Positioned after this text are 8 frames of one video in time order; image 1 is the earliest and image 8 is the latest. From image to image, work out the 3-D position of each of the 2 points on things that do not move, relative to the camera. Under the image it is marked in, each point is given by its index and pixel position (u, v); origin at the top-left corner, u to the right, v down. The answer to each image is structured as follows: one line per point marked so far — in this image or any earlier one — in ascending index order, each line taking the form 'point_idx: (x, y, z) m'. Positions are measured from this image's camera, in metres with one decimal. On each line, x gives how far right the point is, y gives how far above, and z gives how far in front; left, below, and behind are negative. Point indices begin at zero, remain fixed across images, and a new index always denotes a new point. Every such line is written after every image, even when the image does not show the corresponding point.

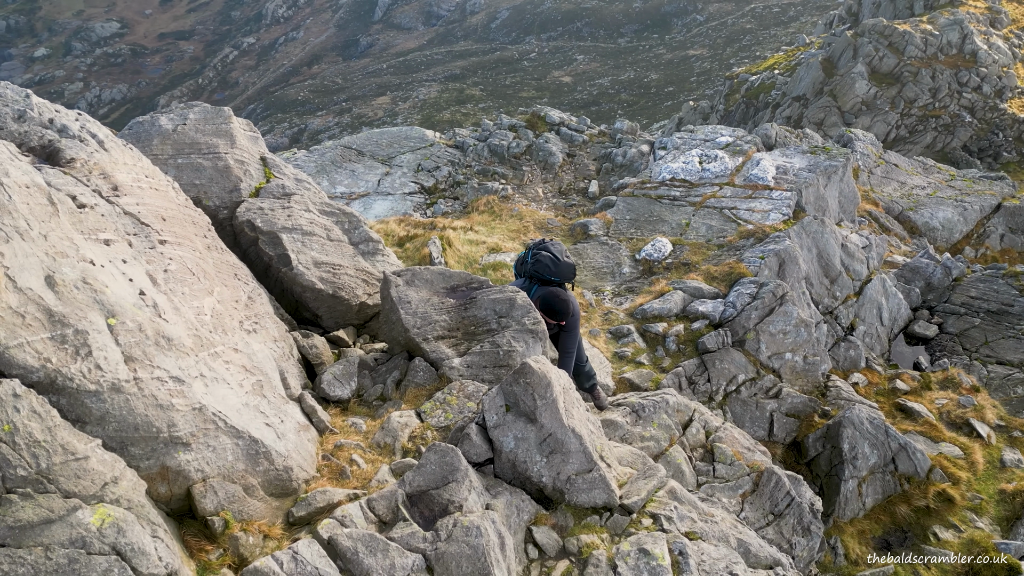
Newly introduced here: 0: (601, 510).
0: (+0.9, -2.2, +8.2) m
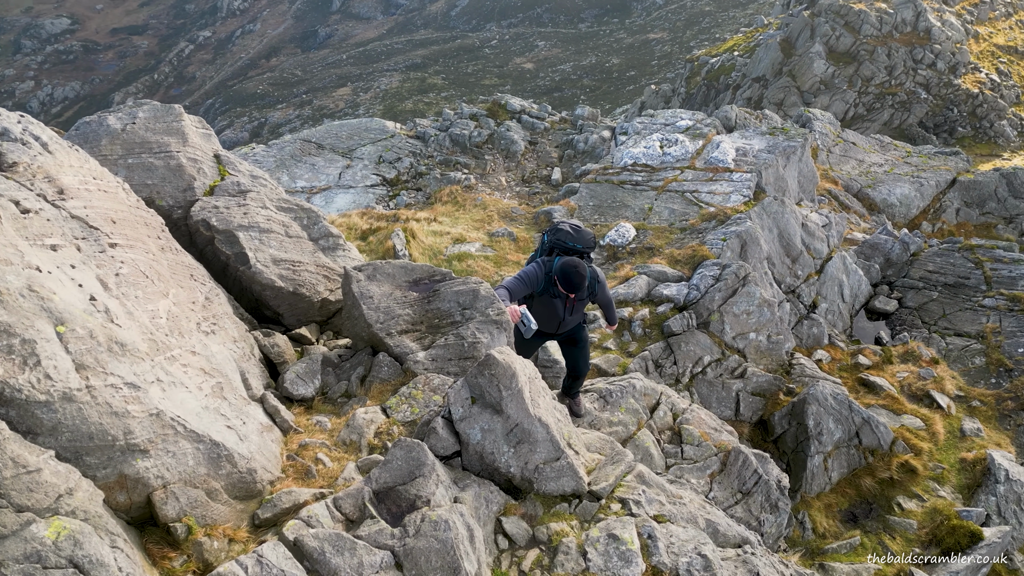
0: (+0.6, -2.1, +8.3) m
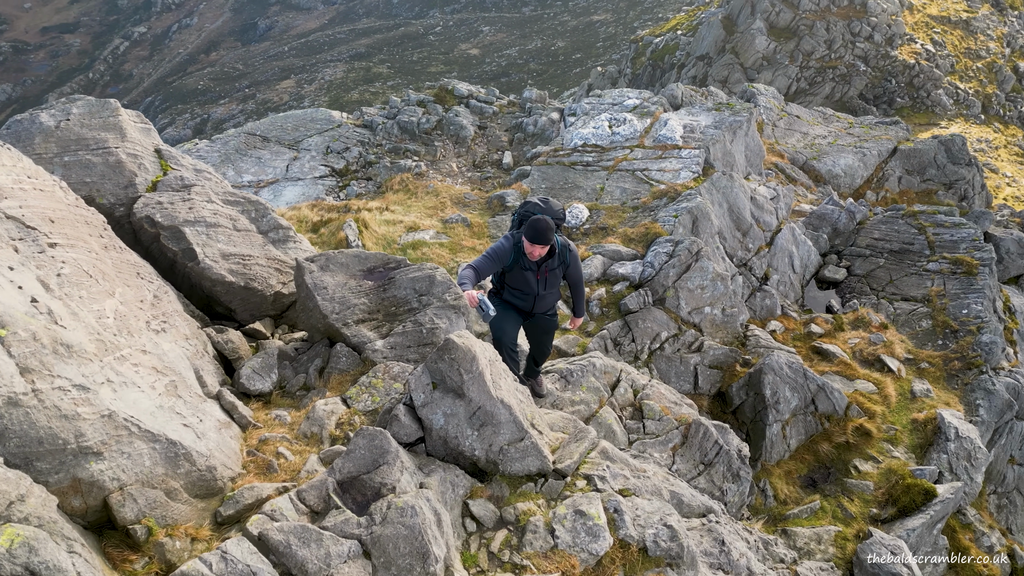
0: (+0.2, -1.9, +8.3) m
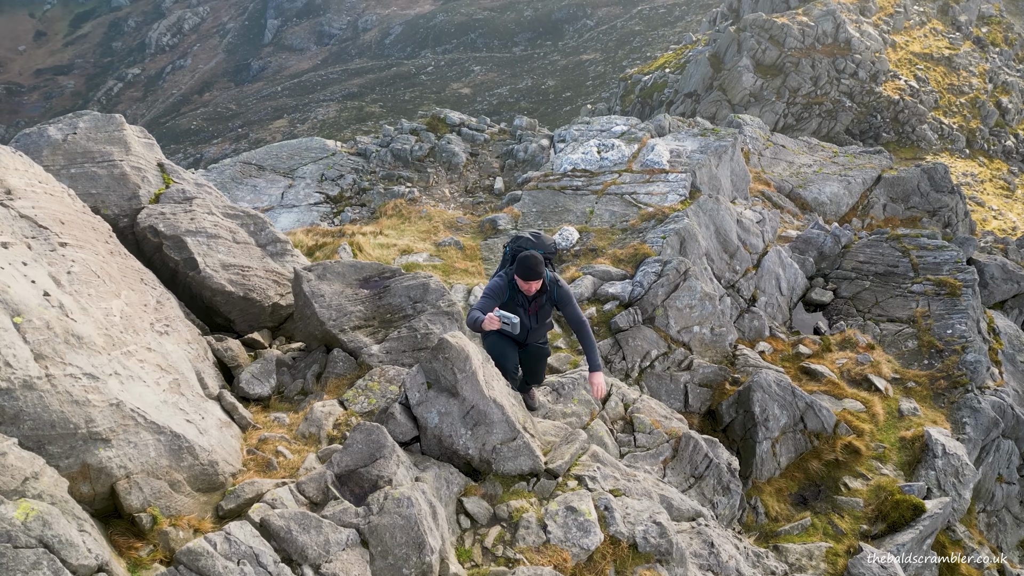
0: (+0.2, -1.9, +8.5) m
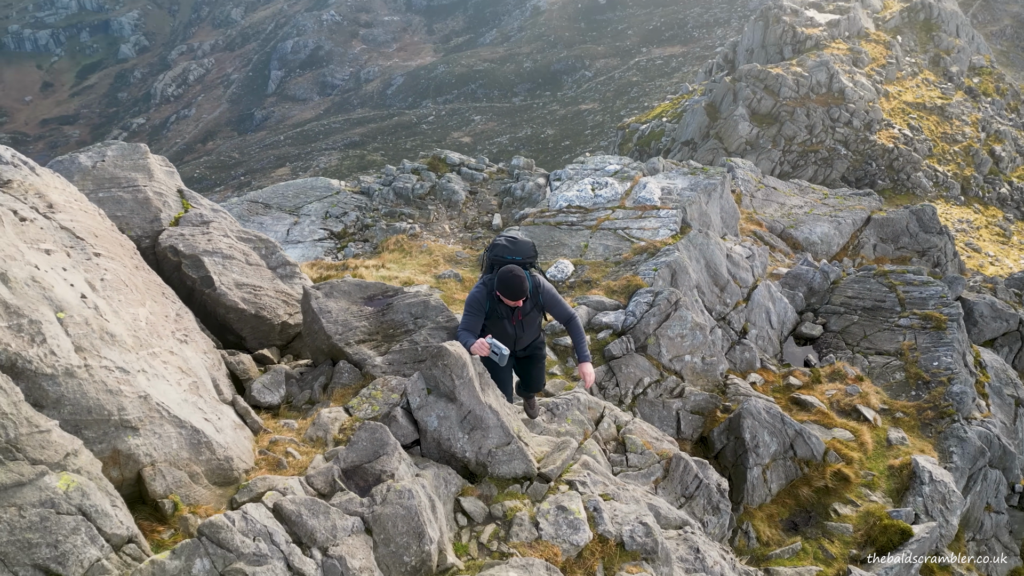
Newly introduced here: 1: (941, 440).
0: (+0.1, -2.1, +9.1) m
1: (+9.5, -3.4, +18.5) m
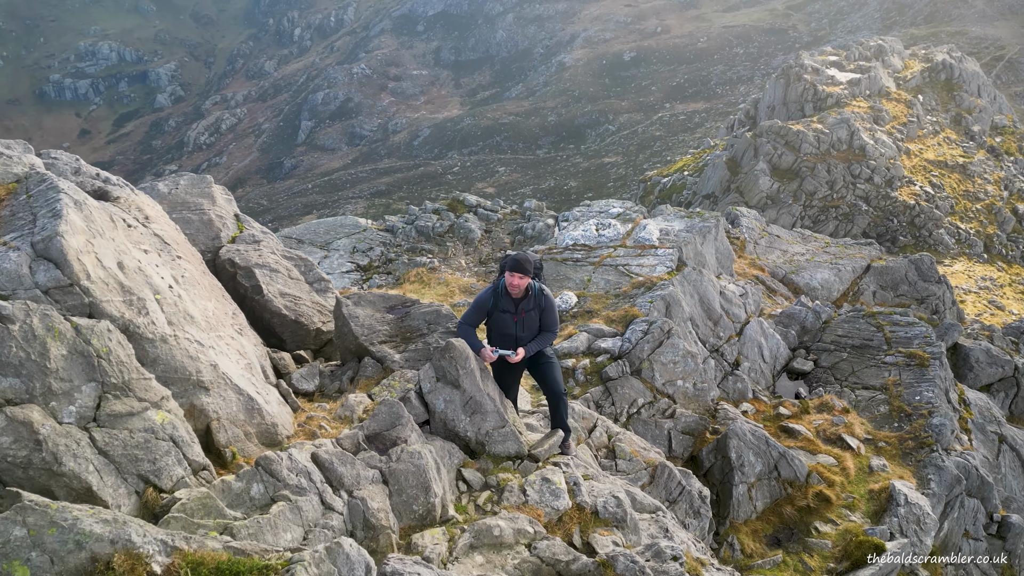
0: (0.0, -2.2, +10.8) m
1: (+9.6, -4.2, +19.9) m
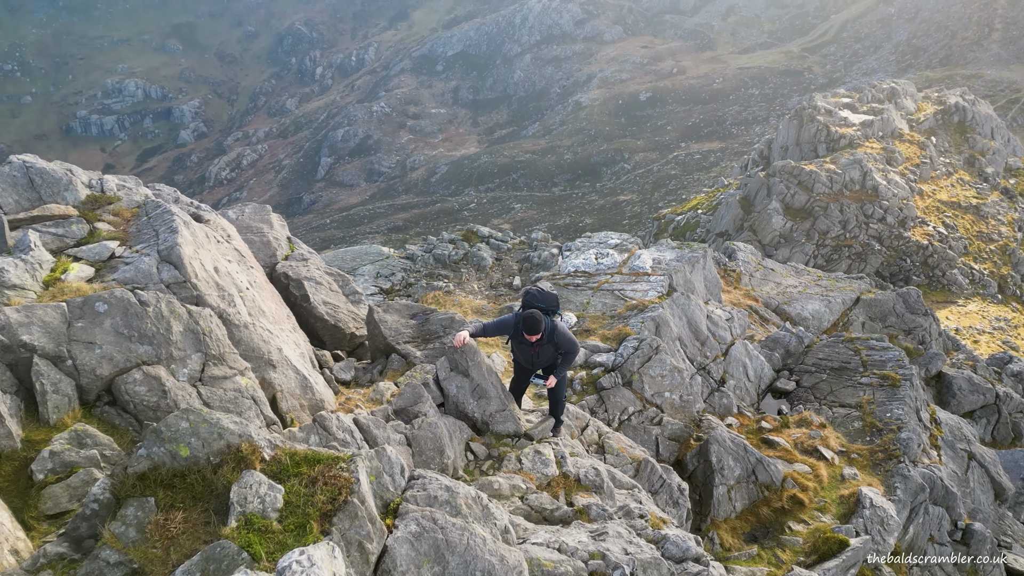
0: (0.0, -2.3, +13.3) m
1: (+9.7, -4.9, +22.1) m
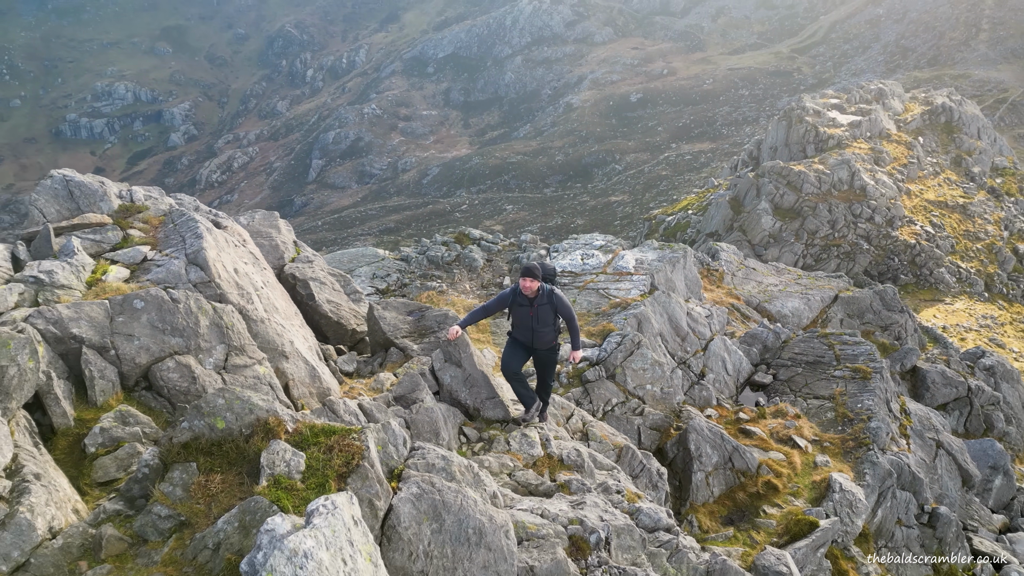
0: (-0.2, -2.3, +14.6) m
1: (+9.5, -4.8, +23.5) m
